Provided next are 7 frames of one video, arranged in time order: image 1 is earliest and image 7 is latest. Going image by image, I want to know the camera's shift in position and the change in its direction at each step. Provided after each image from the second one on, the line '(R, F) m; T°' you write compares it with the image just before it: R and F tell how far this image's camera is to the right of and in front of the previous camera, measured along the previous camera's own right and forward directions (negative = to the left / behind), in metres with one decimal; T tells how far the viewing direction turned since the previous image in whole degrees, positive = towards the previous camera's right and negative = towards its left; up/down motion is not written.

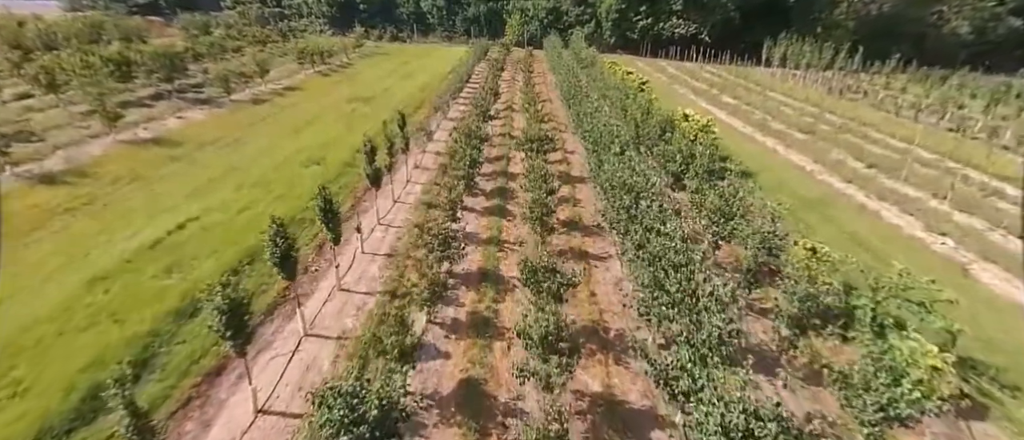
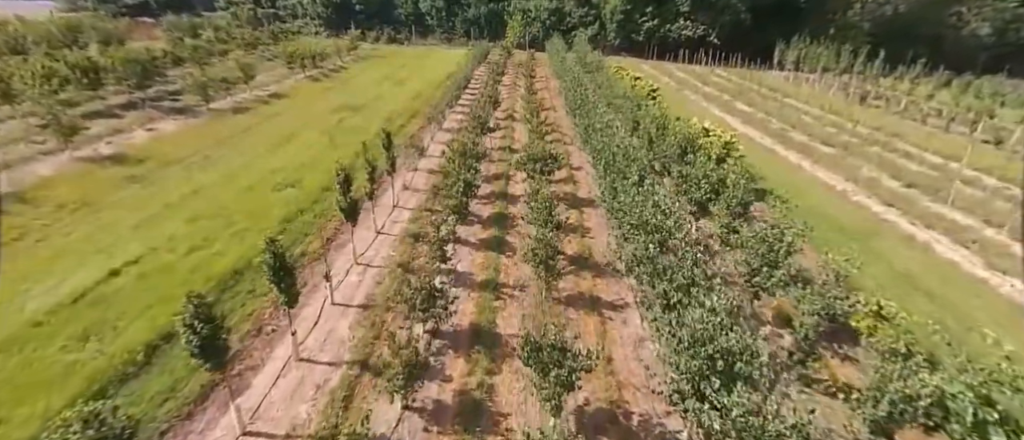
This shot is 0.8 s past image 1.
(+0.1, +2.4) m; 0°
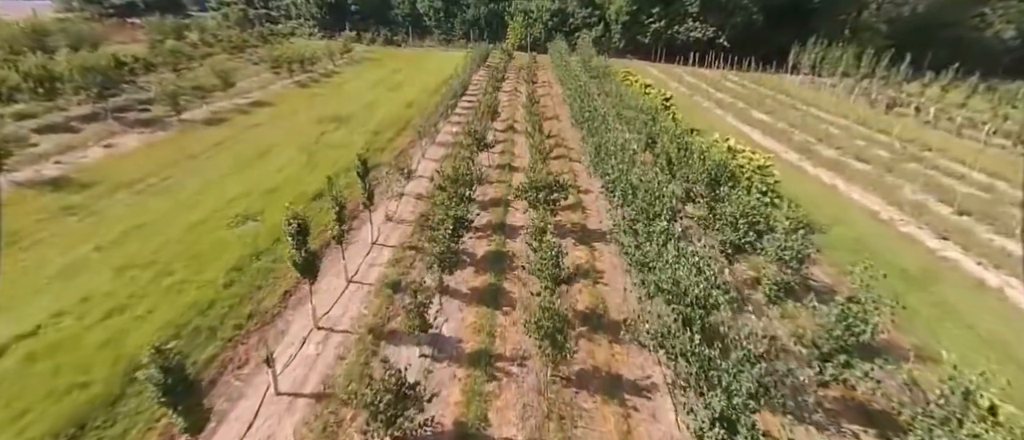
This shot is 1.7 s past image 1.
(+0.1, +2.8) m; 0°
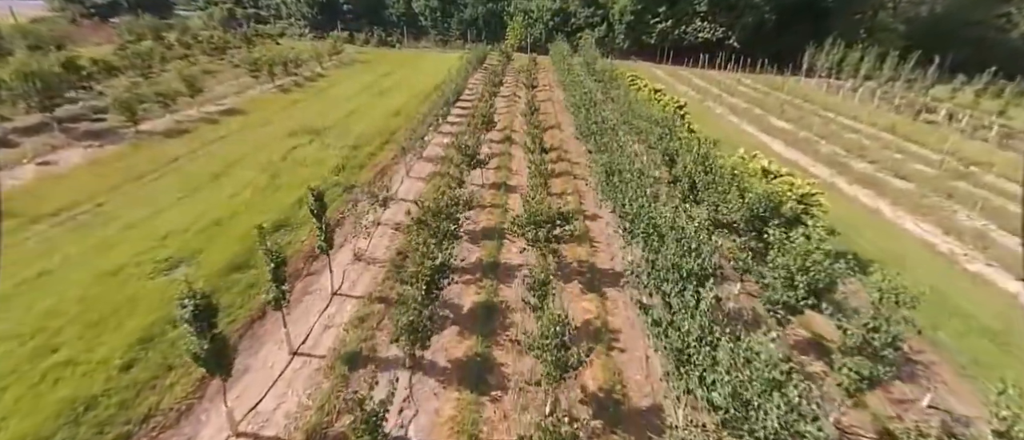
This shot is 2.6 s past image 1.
(+0.2, +3.0) m; 0°
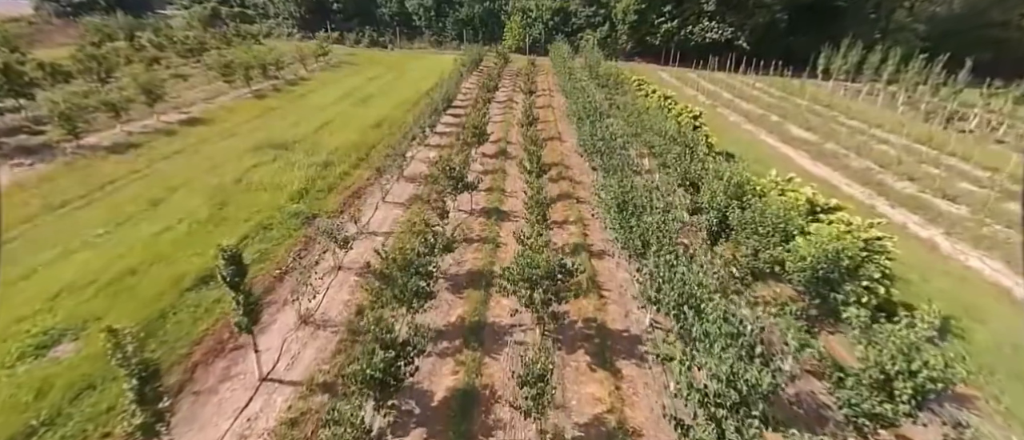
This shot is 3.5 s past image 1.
(+0.3, +3.1) m; 0°
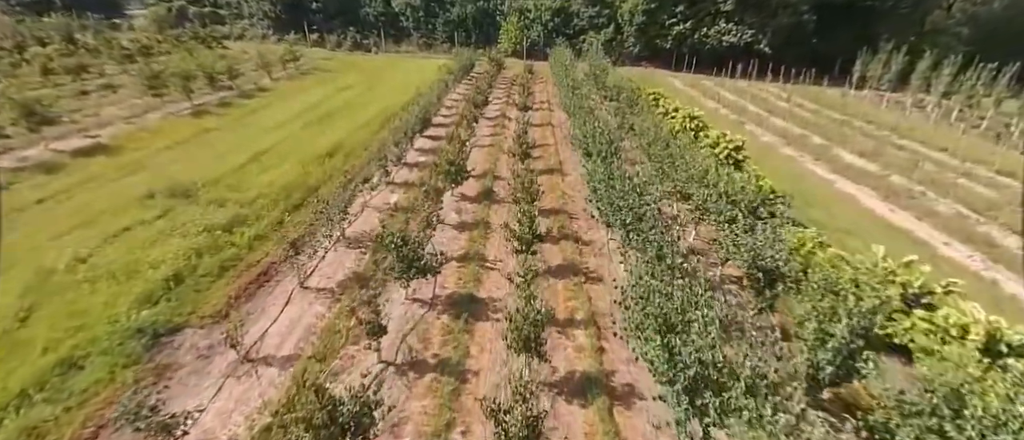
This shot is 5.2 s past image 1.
(+0.6, +6.0) m; 0°
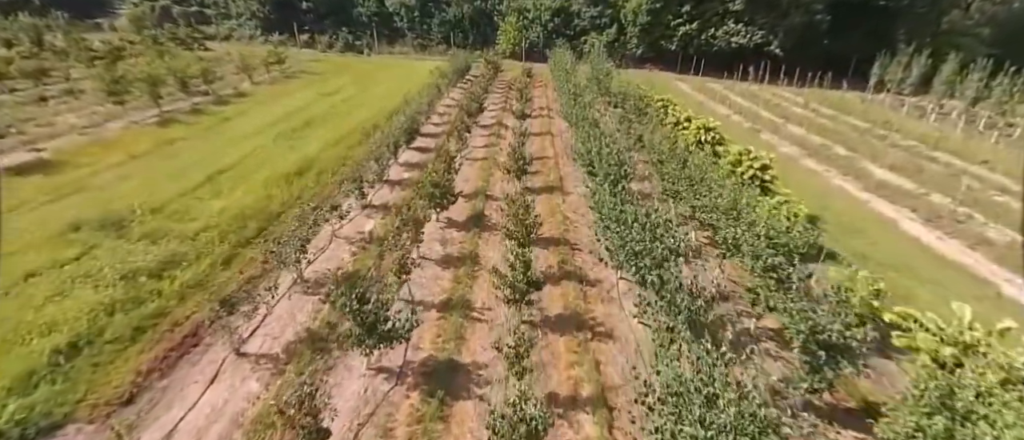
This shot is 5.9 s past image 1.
(+0.3, +2.6) m; 0°
